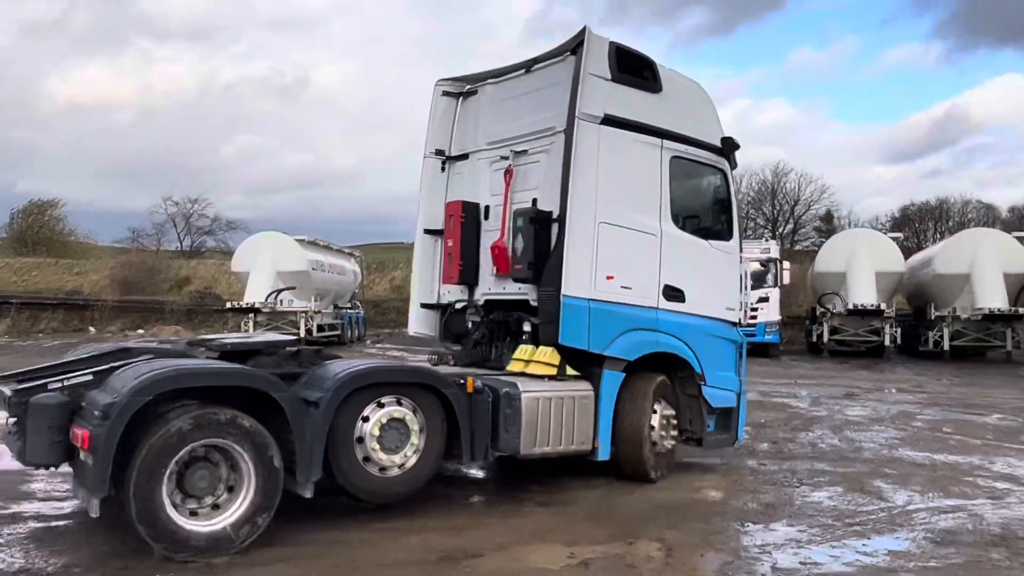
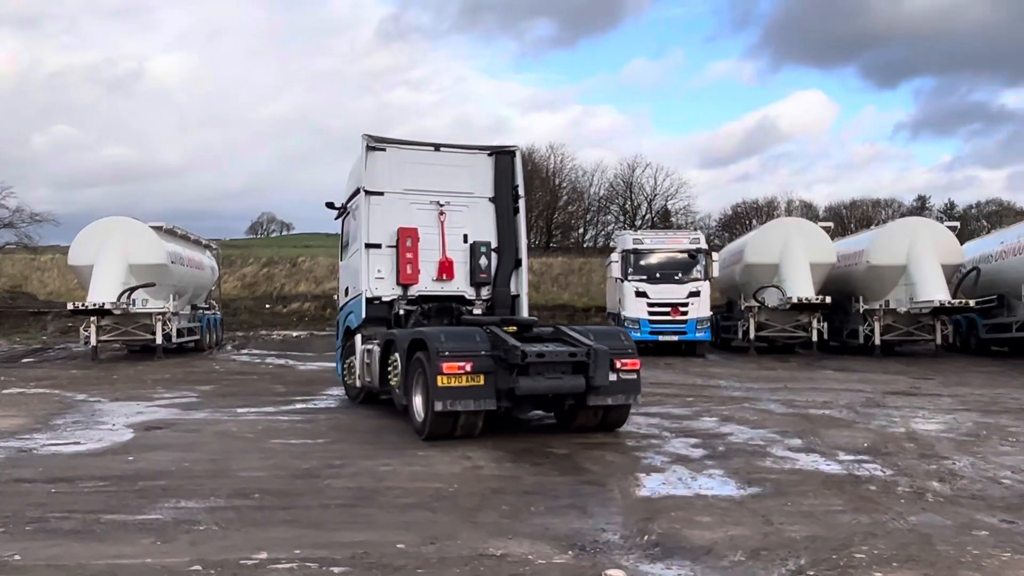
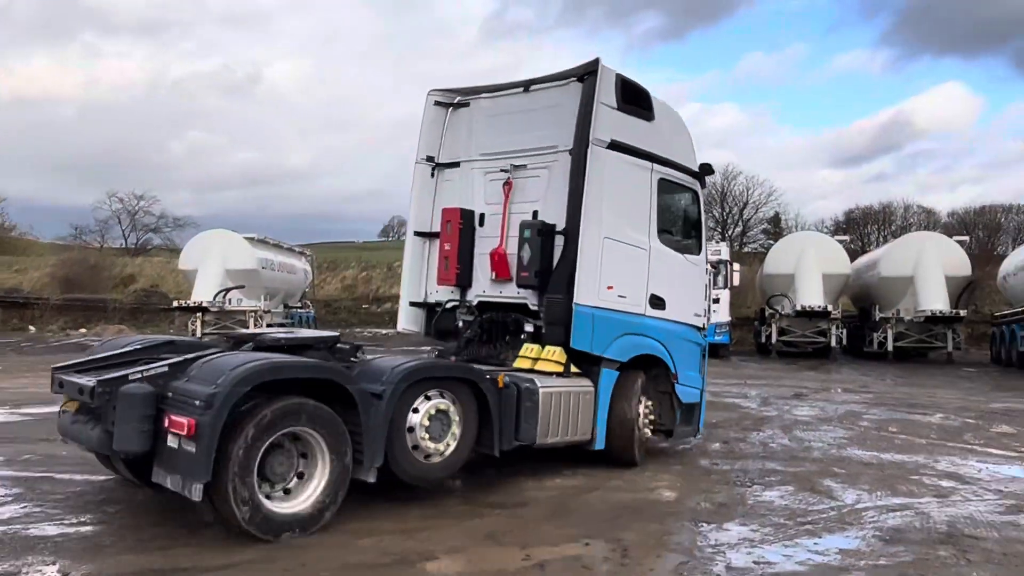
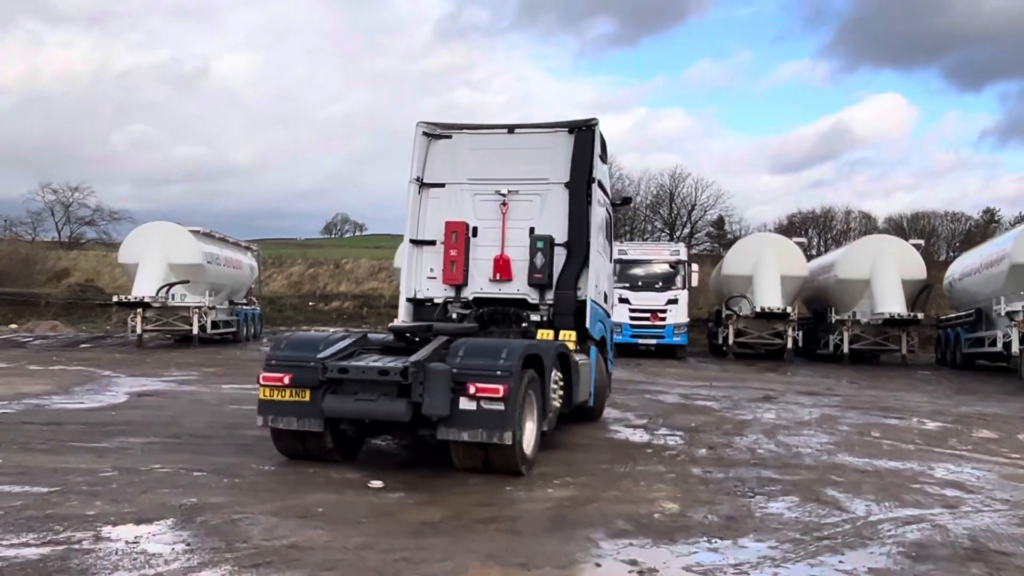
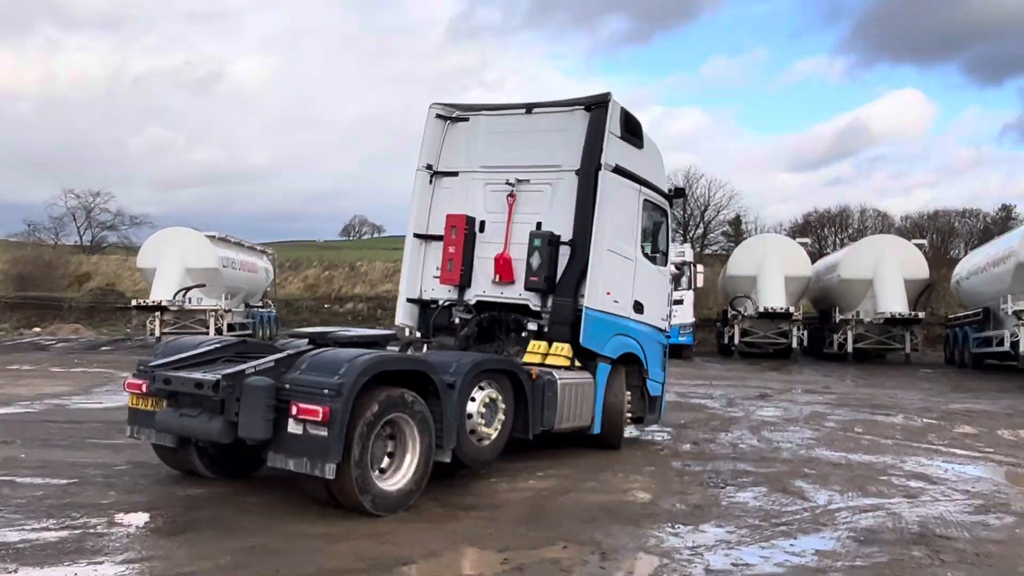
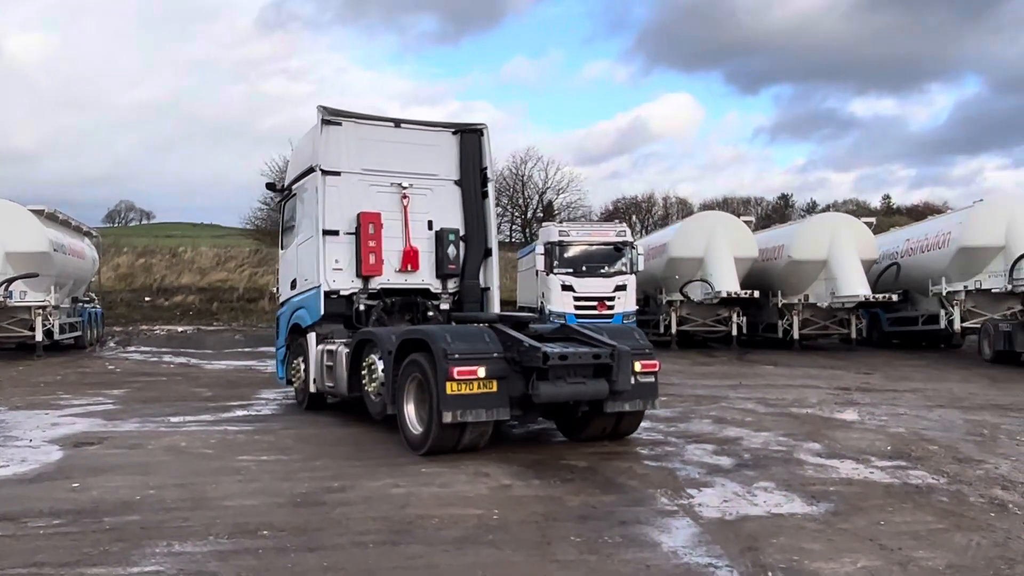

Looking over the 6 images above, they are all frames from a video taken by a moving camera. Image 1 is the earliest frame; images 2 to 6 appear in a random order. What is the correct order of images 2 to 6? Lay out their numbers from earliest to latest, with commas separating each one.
3, 5, 4, 2, 6
